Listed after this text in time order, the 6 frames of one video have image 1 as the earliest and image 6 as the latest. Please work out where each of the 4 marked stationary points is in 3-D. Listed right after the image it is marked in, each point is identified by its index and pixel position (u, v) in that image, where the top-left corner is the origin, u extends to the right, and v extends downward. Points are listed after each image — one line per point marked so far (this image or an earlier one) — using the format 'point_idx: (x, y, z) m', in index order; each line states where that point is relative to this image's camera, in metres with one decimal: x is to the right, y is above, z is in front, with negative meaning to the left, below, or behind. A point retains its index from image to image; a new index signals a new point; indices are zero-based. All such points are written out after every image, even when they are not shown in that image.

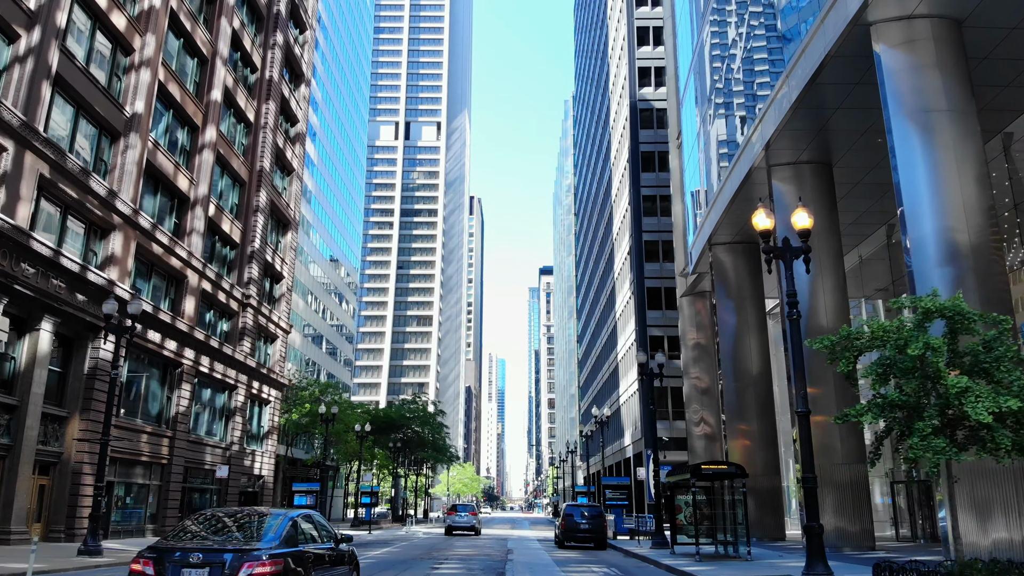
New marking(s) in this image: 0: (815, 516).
0: (+6.2, -4.7, +13.8) m
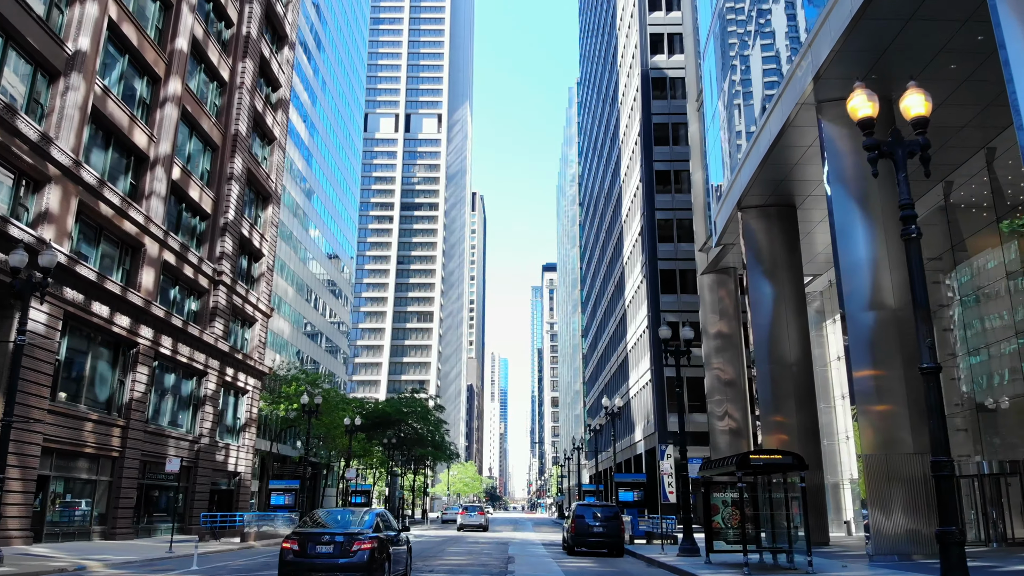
0: (+6.2, -3.2, +9.5) m
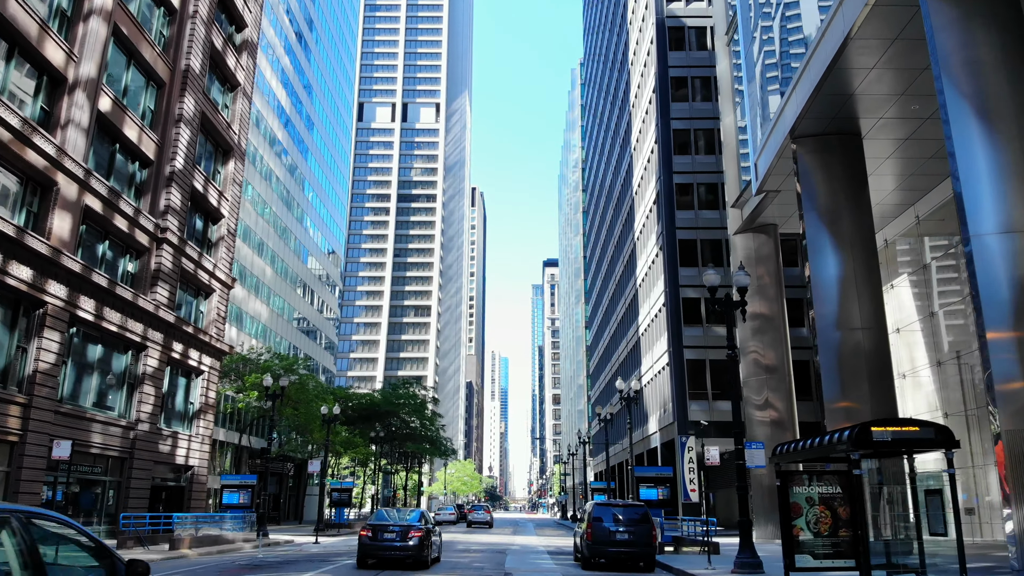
0: (+6.1, -1.2, +3.6) m
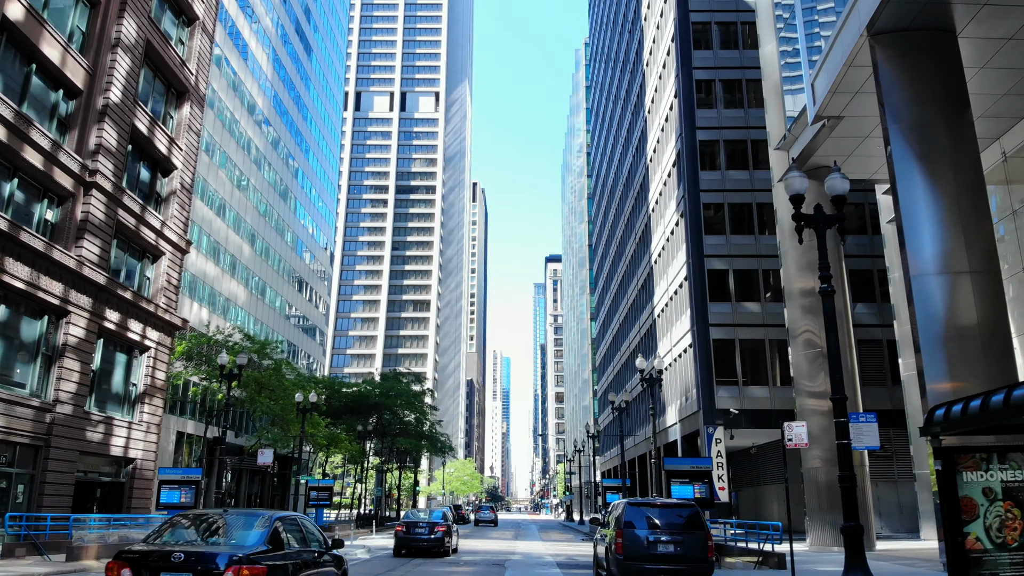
0: (+6.1, +0.6, -1.9) m
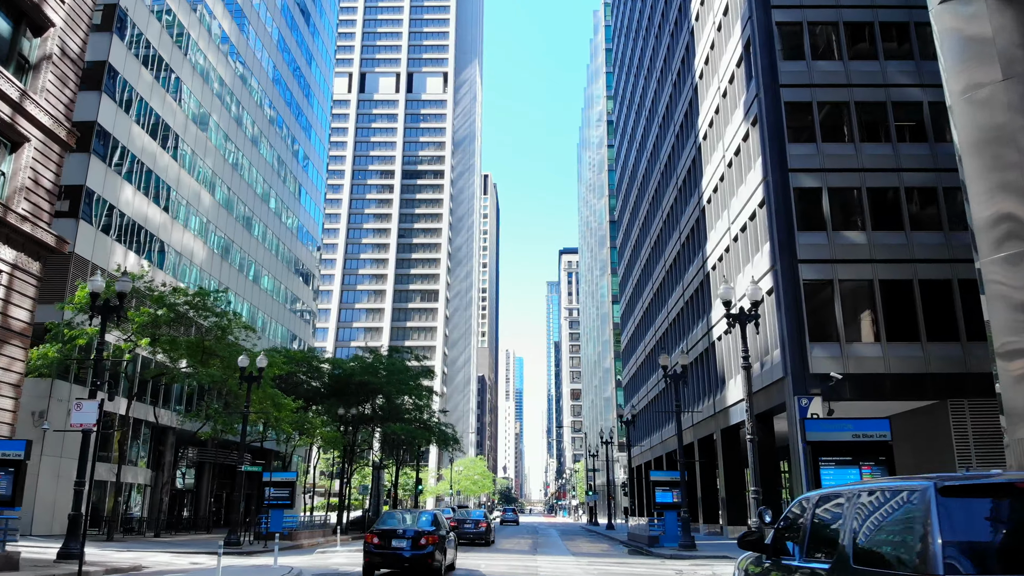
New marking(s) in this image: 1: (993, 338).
0: (+6.0, +3.9, -11.8) m
1: (+12.0, -0.4, +17.1) m
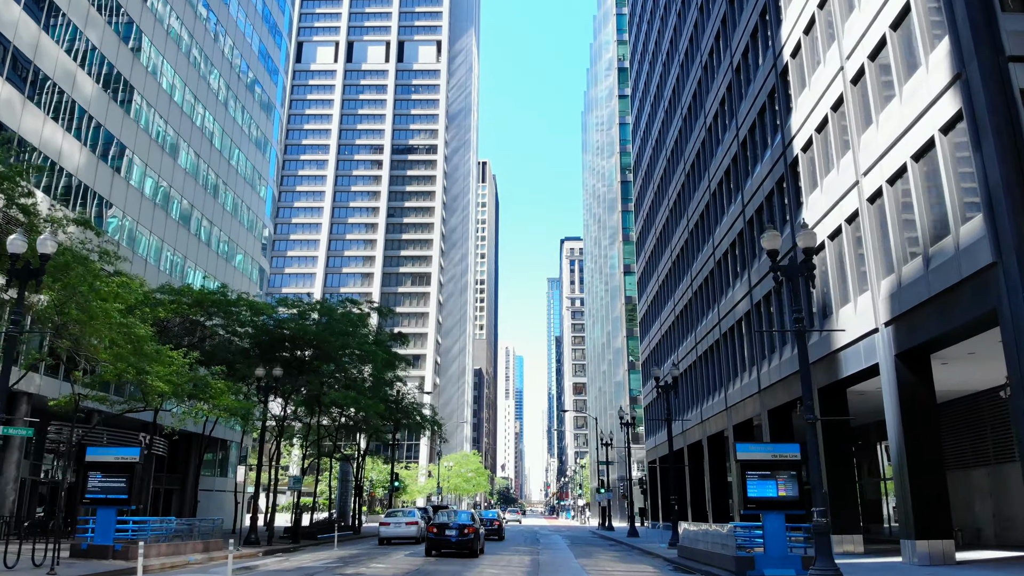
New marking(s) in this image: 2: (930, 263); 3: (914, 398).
0: (+5.6, +8.1, -24.1) m
1: (+11.6, +3.7, +4.8) m
2: (+10.6, +0.5, +17.5) m
3: (+11.1, -3.1, +18.7) m
